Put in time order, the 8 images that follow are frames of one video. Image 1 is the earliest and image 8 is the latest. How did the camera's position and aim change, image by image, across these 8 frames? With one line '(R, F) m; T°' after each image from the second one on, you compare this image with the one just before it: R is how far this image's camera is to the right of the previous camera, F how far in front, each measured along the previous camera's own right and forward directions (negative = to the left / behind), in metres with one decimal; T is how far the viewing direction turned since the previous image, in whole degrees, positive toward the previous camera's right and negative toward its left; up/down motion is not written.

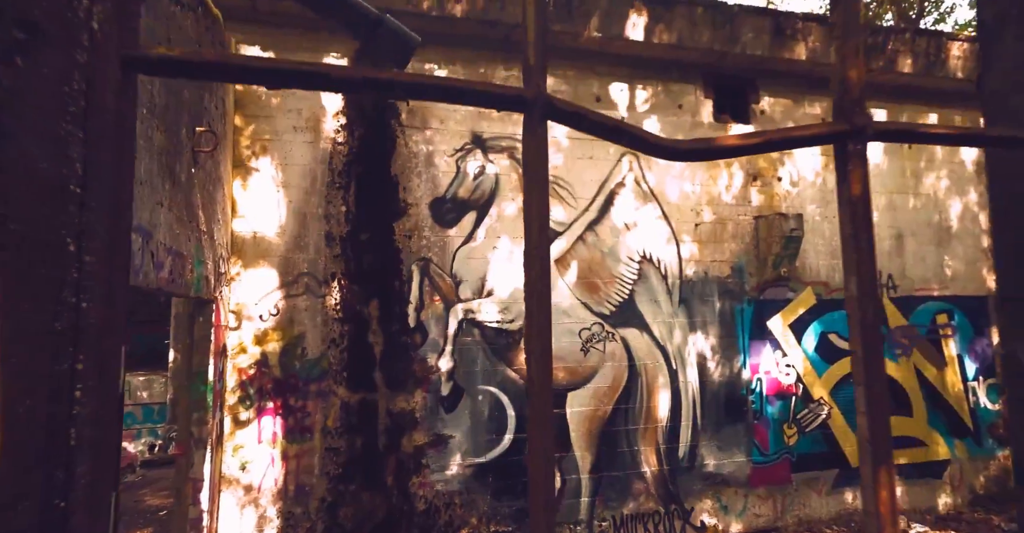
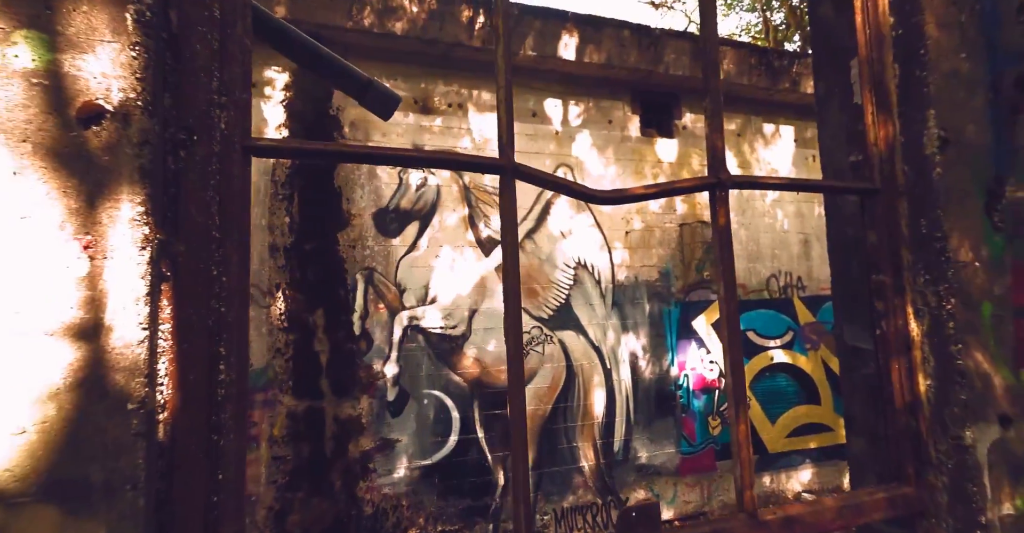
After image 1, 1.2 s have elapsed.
(-0.1, -0.4) m; +6°
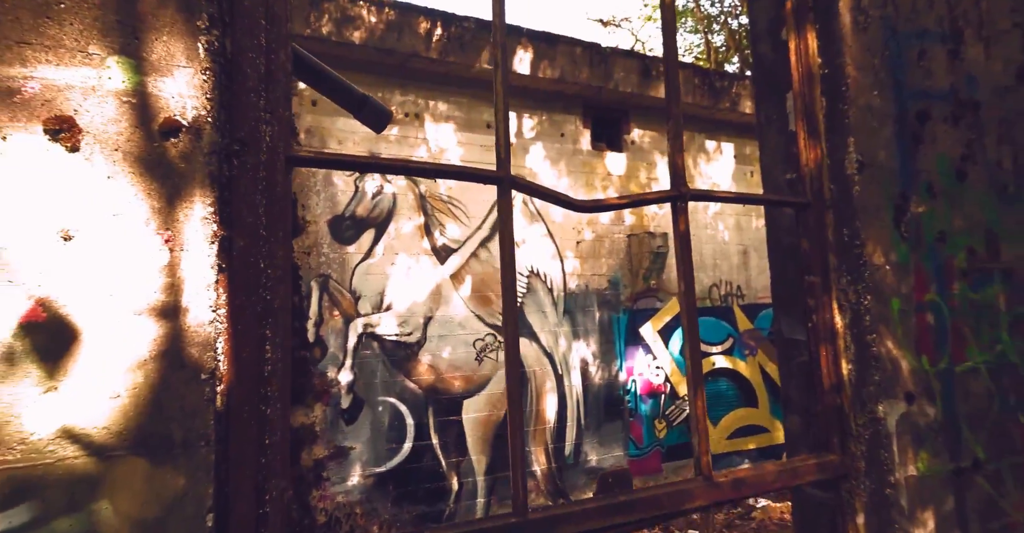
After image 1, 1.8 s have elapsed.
(-0.1, -0.2) m; +5°
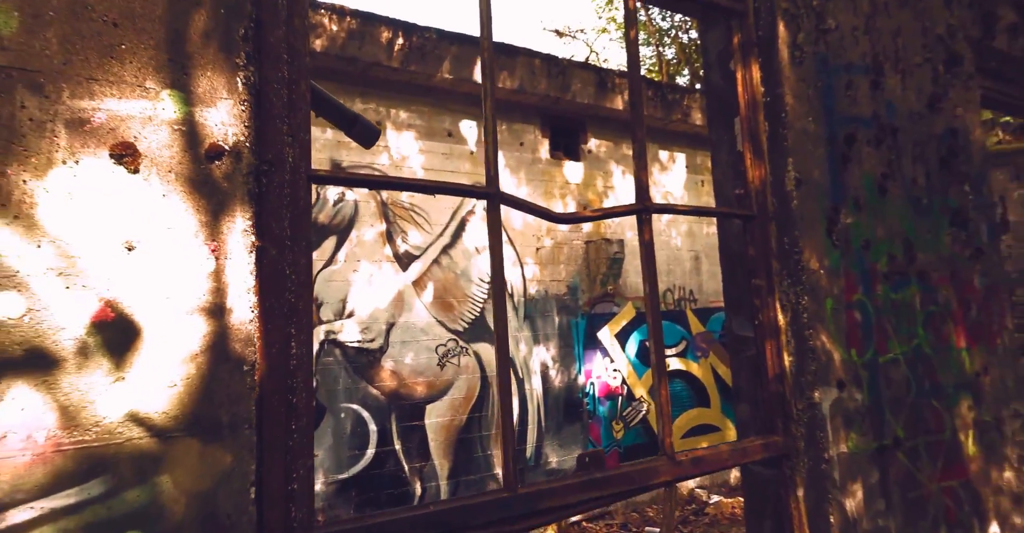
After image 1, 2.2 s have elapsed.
(-0.1, -0.2) m; +4°
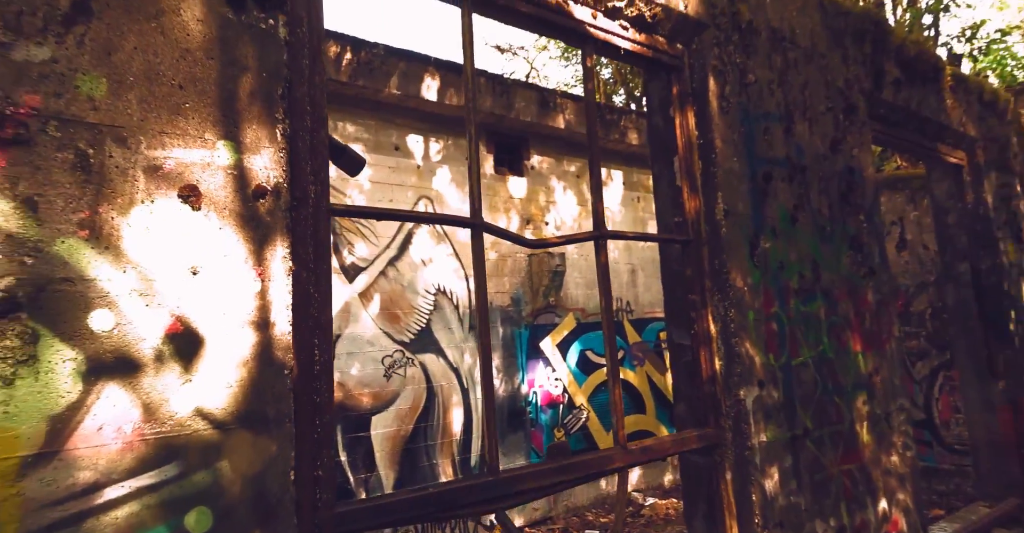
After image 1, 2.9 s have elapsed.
(-0.1, -0.3) m; +6°
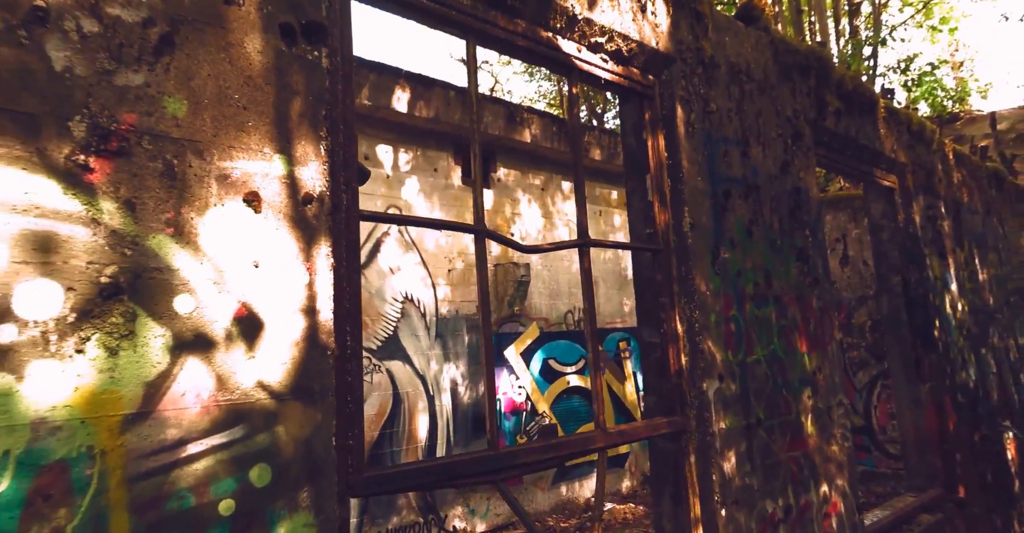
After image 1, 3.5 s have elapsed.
(-0.1, -0.2) m; +4°
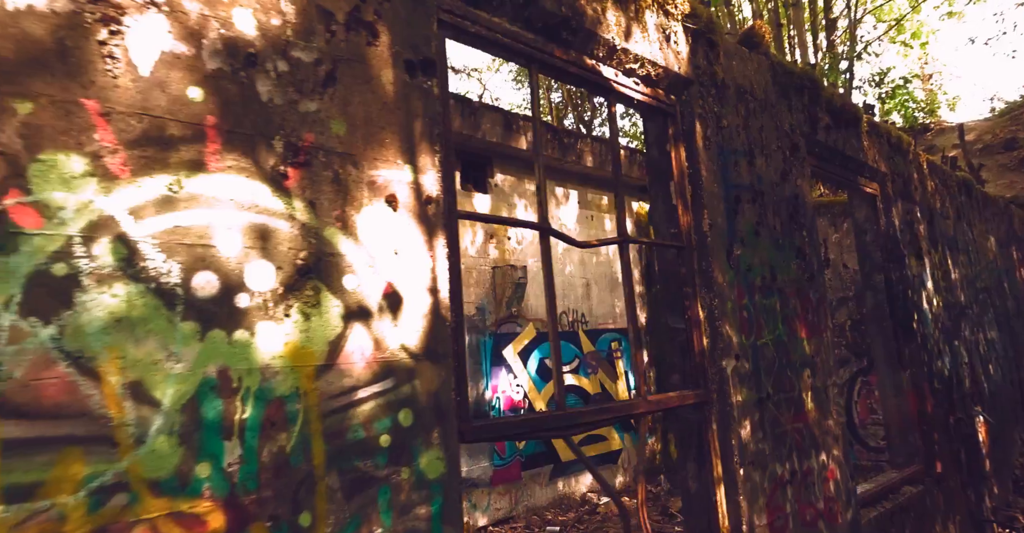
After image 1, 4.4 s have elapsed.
(-0.3, -0.4) m; +2°
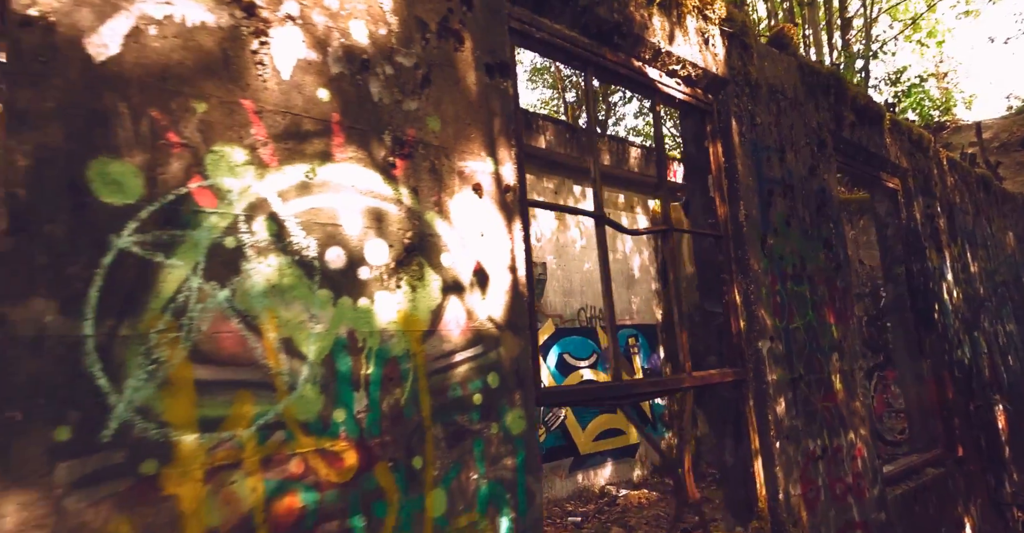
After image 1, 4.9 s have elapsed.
(-0.2, -0.2) m; -1°
